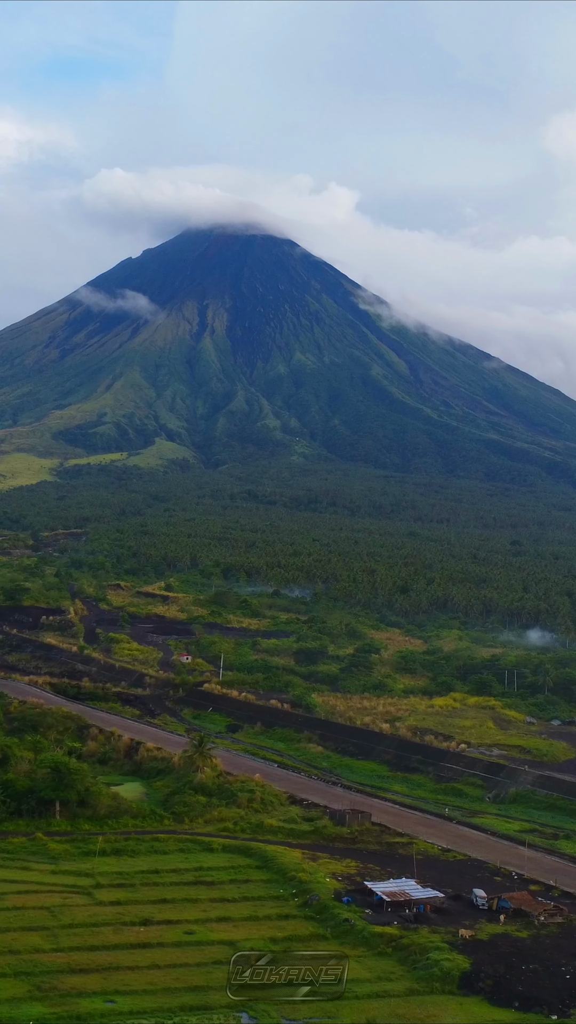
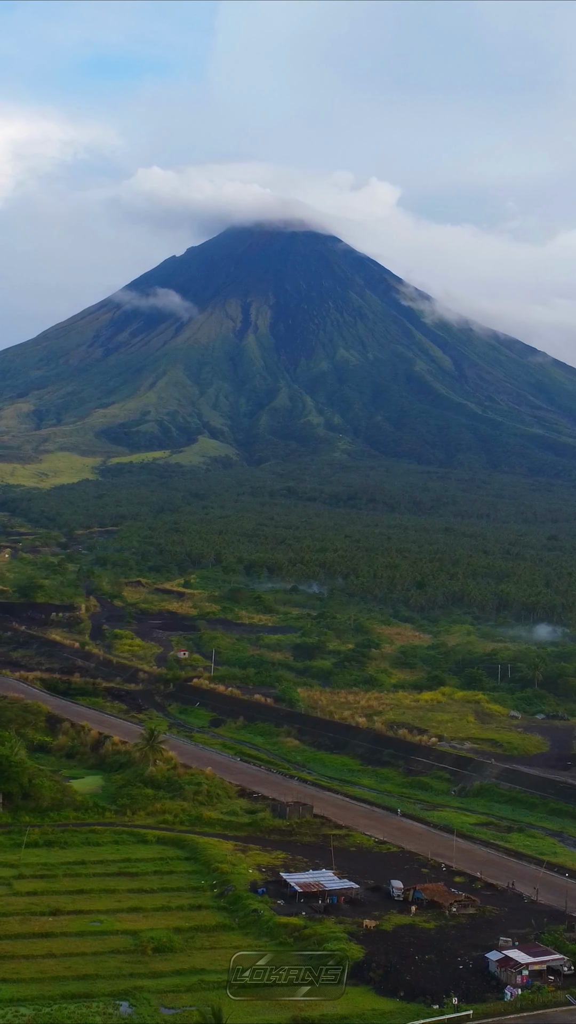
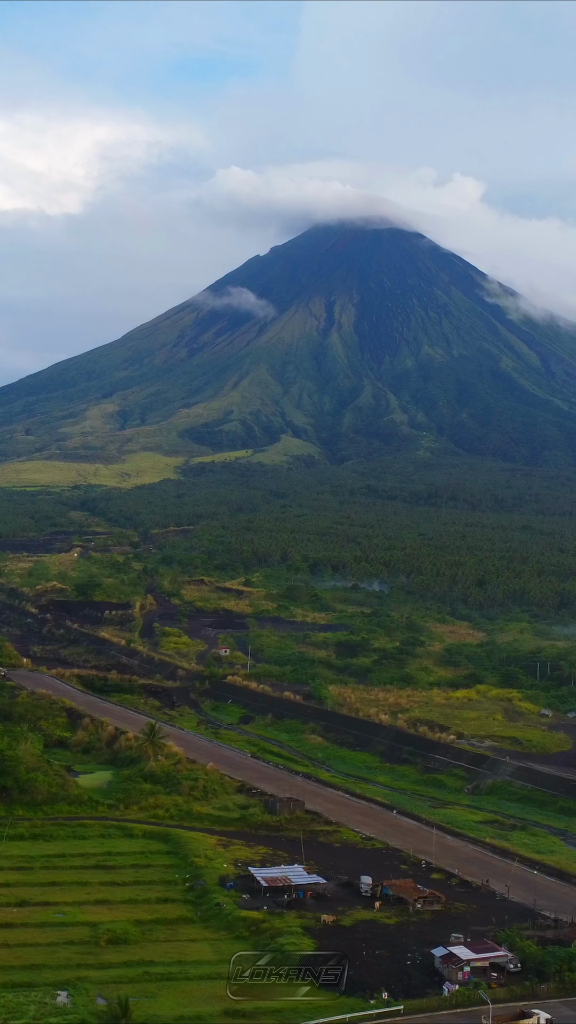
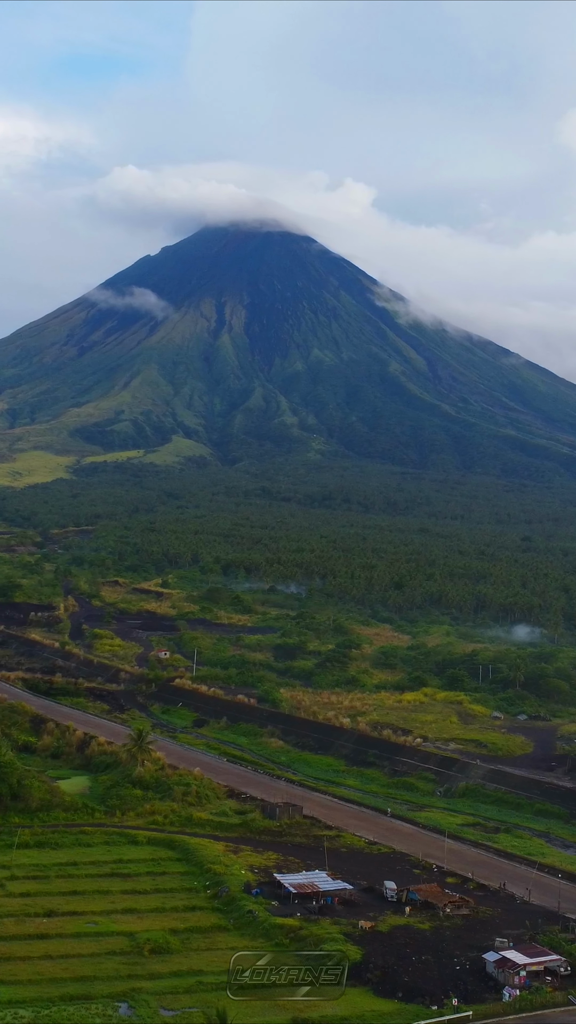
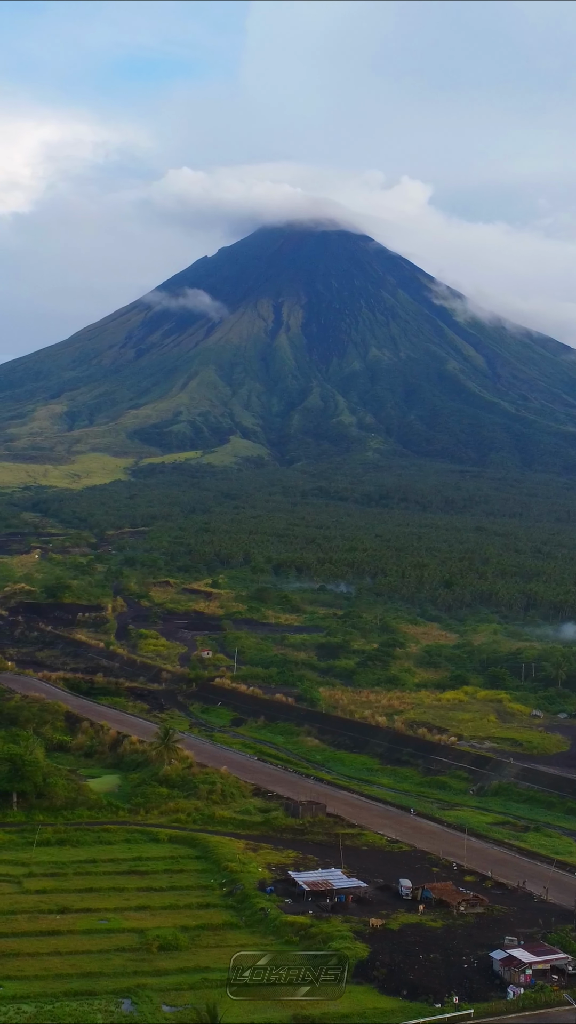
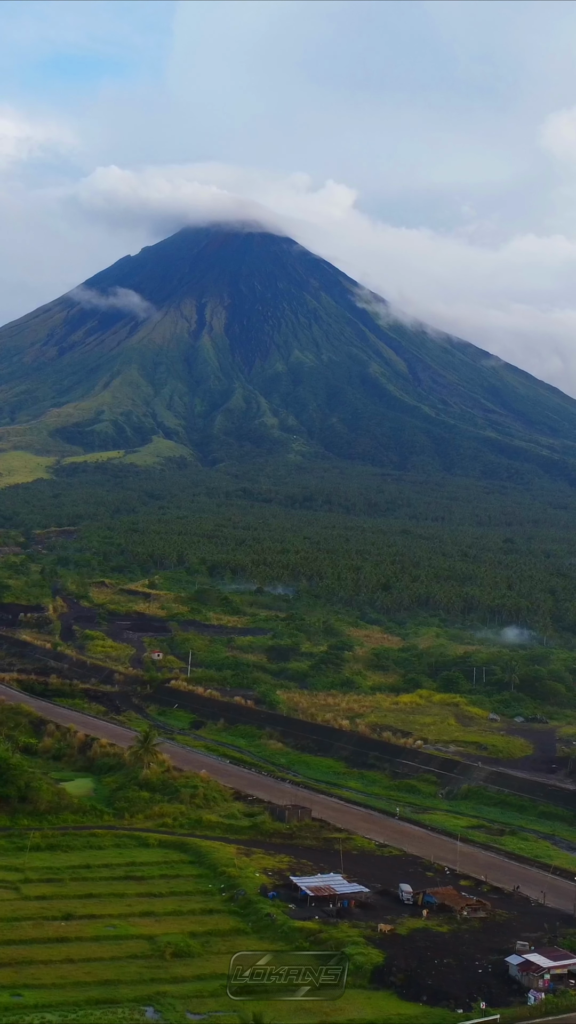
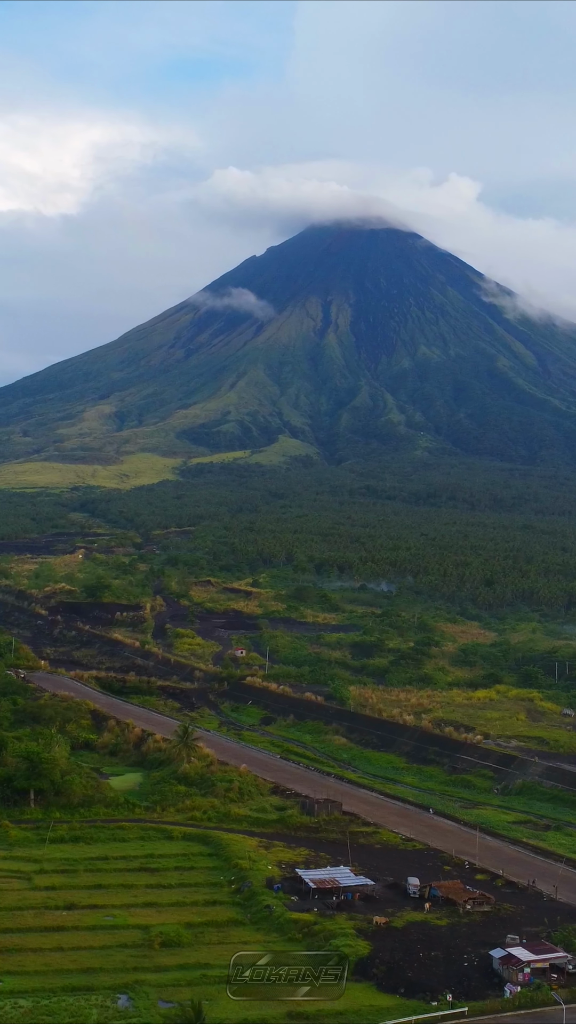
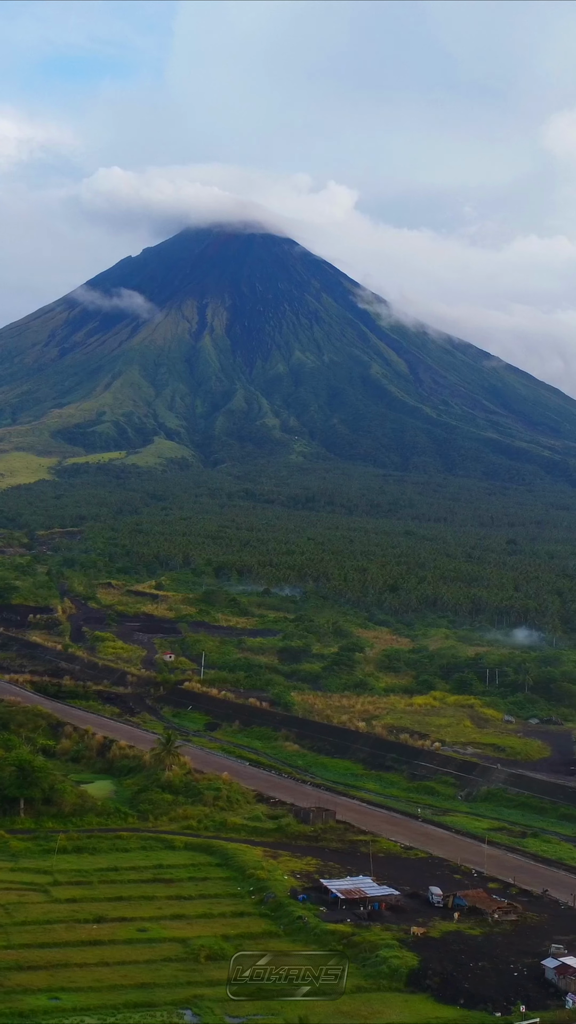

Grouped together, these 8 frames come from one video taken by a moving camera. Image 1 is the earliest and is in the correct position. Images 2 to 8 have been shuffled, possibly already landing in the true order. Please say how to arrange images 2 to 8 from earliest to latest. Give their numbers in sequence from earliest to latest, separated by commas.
8, 6, 4, 2, 5, 7, 3
